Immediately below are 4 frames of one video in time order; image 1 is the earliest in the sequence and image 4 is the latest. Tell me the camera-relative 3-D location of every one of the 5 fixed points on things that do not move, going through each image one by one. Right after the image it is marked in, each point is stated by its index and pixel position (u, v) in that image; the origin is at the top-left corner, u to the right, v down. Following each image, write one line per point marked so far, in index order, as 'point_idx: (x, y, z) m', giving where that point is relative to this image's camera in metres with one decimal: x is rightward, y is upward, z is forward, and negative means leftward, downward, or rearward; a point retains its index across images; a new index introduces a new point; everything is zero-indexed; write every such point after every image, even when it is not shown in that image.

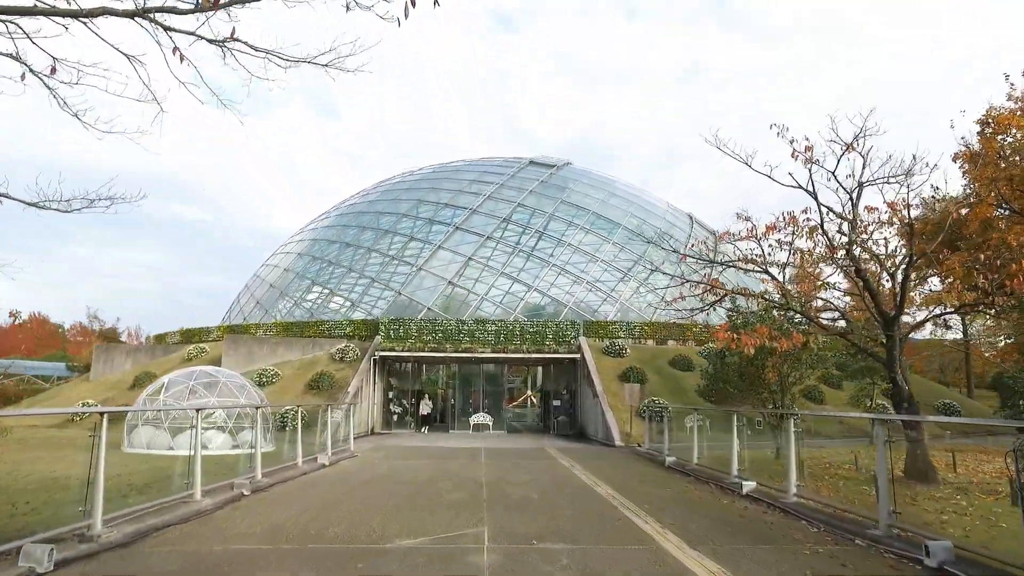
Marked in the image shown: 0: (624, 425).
0: (+3.8, -4.6, +19.7) m
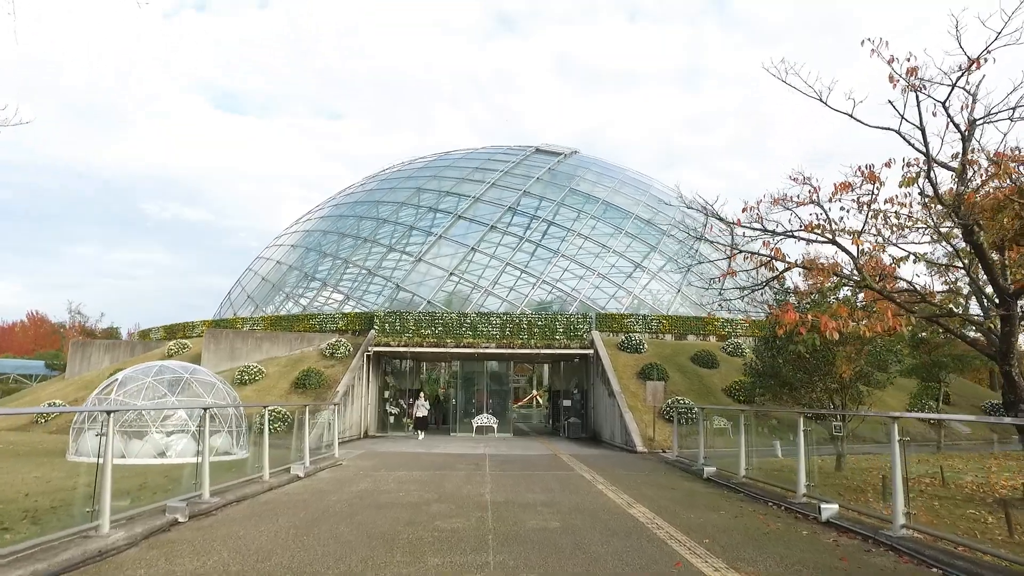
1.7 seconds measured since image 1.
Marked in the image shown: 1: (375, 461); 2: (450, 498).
0: (+4.0, -4.2, +17.6) m
1: (-3.3, -4.1, +14.0) m
2: (-0.9, -3.2, +8.9) m
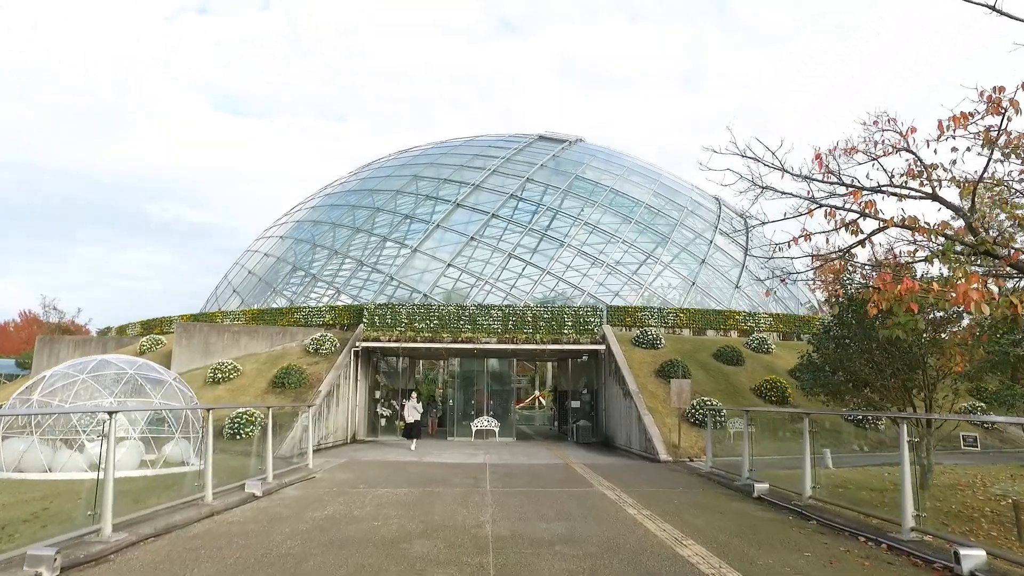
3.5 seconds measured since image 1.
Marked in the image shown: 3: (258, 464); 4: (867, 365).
0: (+4.1, -3.8, +15.4) m
1: (-3.2, -3.7, +11.8) m
2: (-0.8, -2.8, +6.7) m
3: (-4.6, -3.2, +10.7) m
4: (+6.1, -1.3, +10.0) m
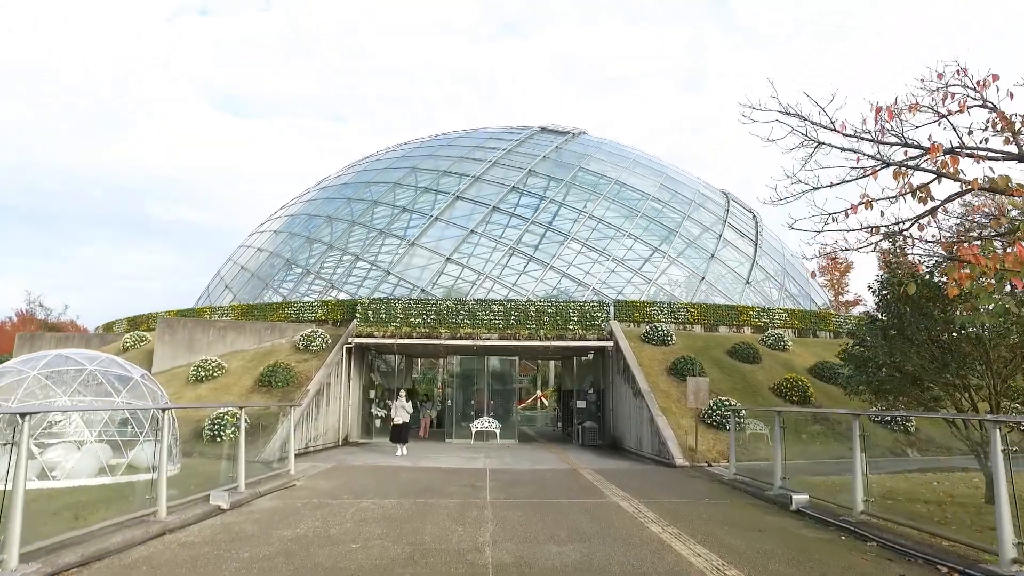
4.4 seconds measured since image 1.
0: (+4.1, -3.6, +14.2) m
1: (-3.1, -3.5, +10.7) m
2: (-0.8, -2.6, +5.5) m
3: (-4.6, -3.0, +9.5) m
4: (+6.1, -1.1, +8.8) m
